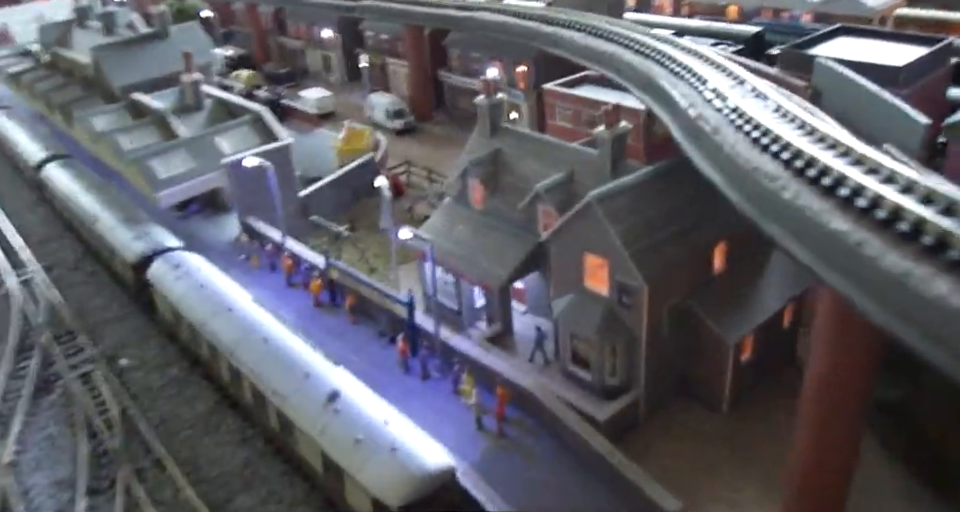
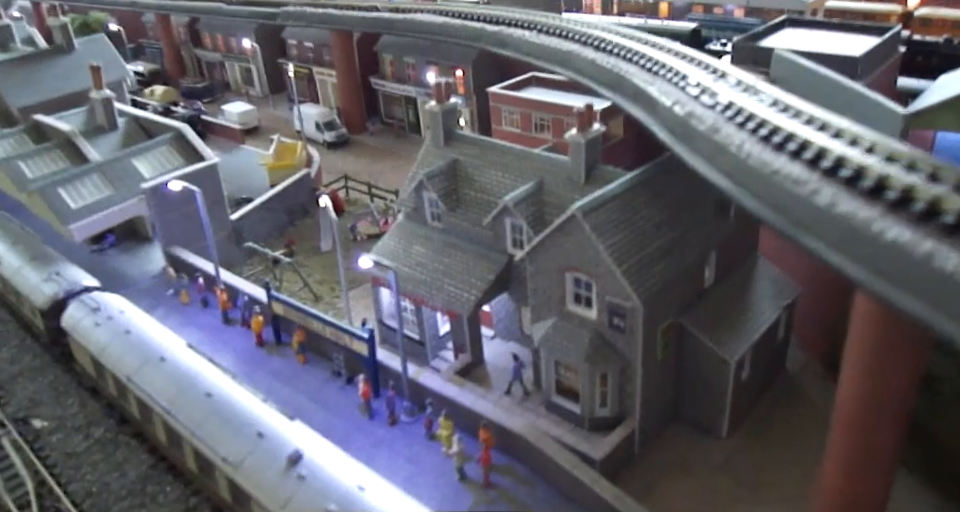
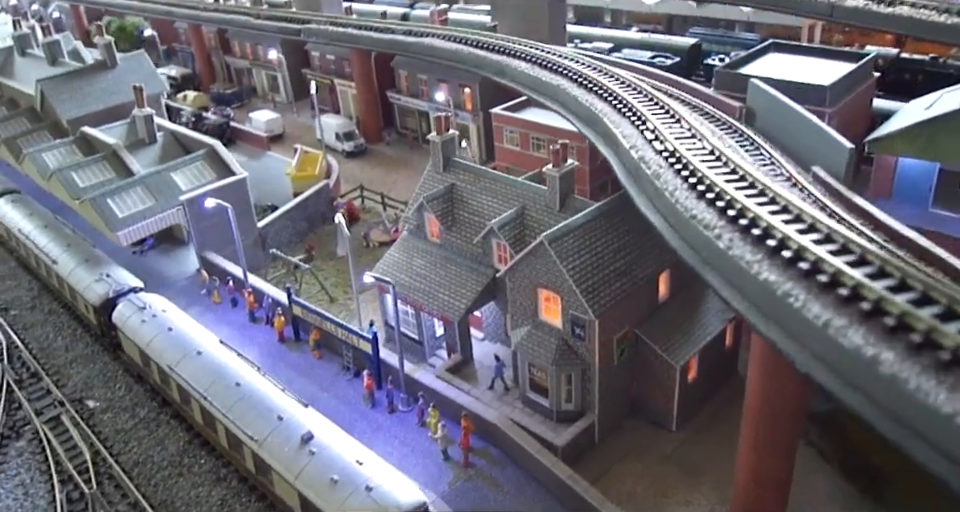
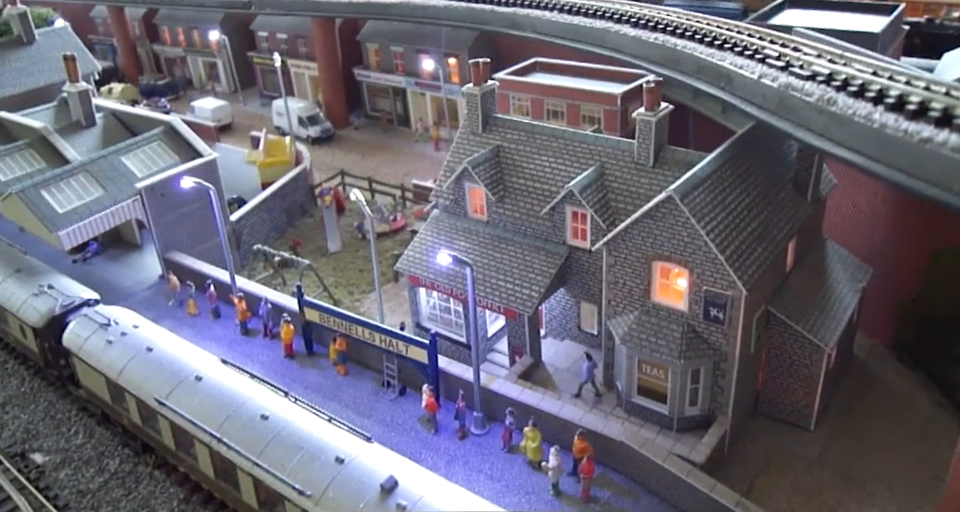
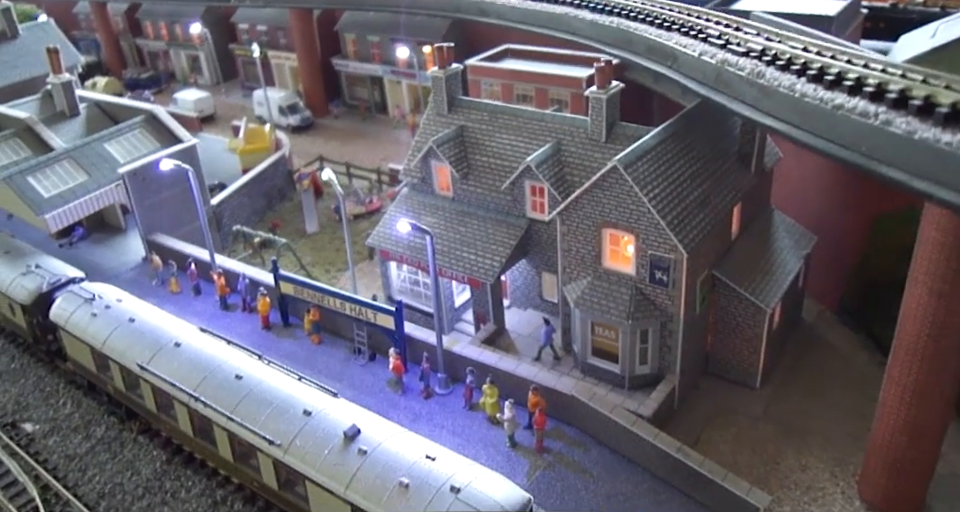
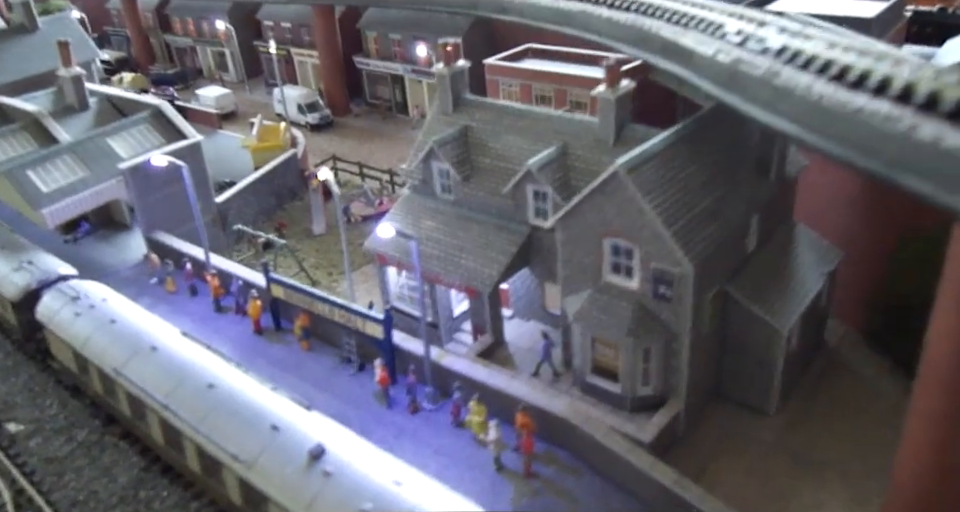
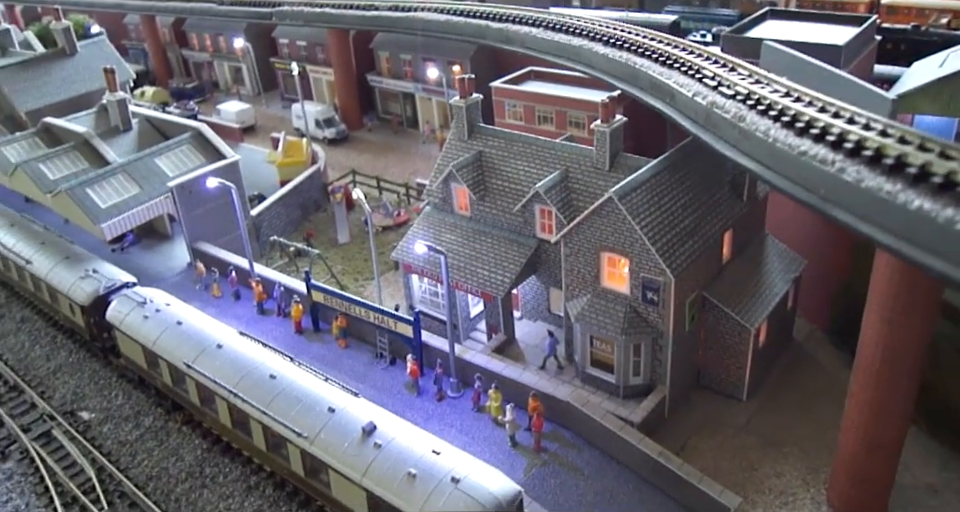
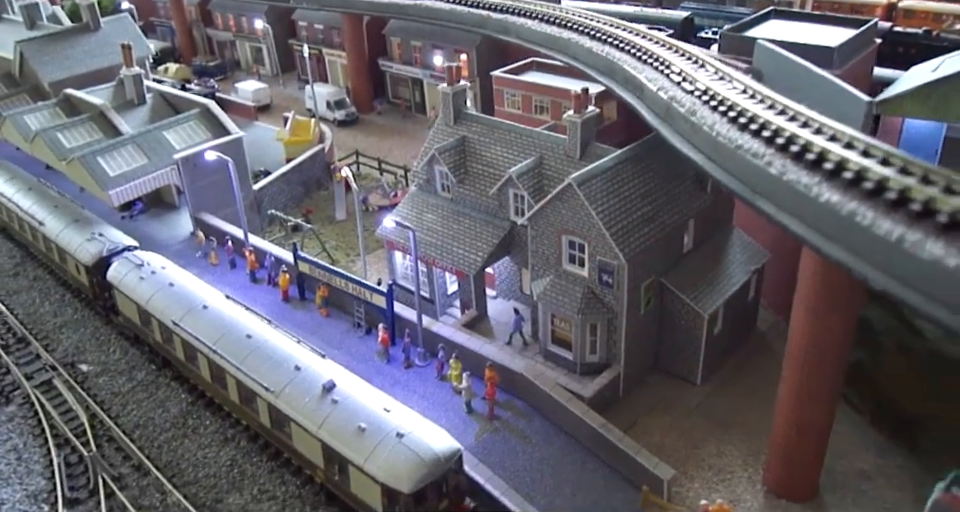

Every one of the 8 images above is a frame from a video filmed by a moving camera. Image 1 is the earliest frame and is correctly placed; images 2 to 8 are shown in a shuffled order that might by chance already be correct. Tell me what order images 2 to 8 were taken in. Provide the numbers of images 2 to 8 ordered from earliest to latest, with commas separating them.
2, 6, 4, 5, 7, 8, 3
